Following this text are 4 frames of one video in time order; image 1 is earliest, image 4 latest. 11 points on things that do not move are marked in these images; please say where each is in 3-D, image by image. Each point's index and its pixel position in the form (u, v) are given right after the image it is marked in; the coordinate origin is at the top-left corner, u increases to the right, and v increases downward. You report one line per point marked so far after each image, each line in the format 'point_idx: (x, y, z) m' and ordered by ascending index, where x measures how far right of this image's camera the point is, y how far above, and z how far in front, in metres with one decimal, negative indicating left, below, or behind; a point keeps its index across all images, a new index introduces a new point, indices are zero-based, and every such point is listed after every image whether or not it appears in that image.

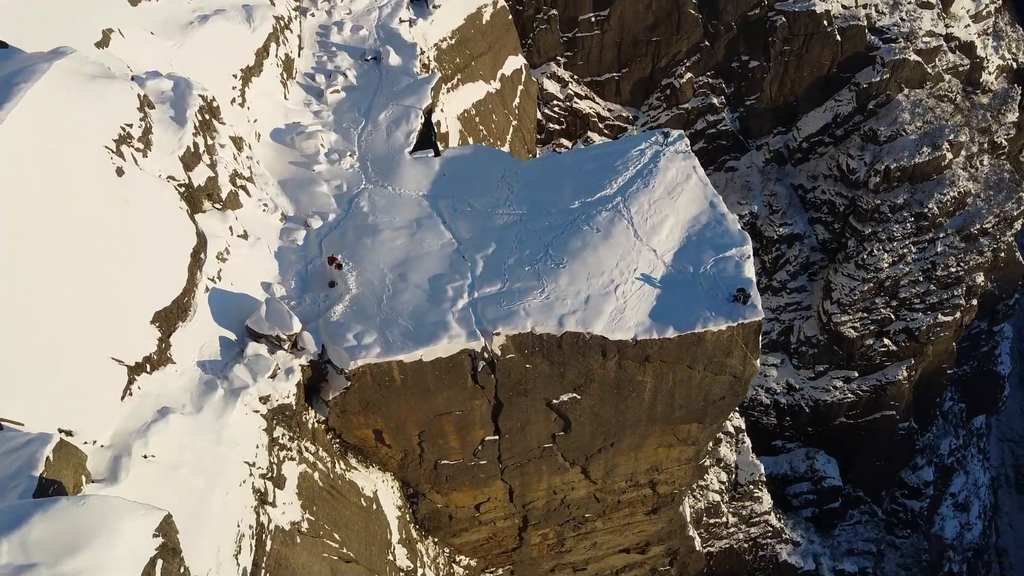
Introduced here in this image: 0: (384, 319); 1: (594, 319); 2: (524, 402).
0: (-1.1, -0.3, +7.1) m
1: (+0.7, -0.3, +7.2) m
2: (+0.1, -1.1, +7.7) m
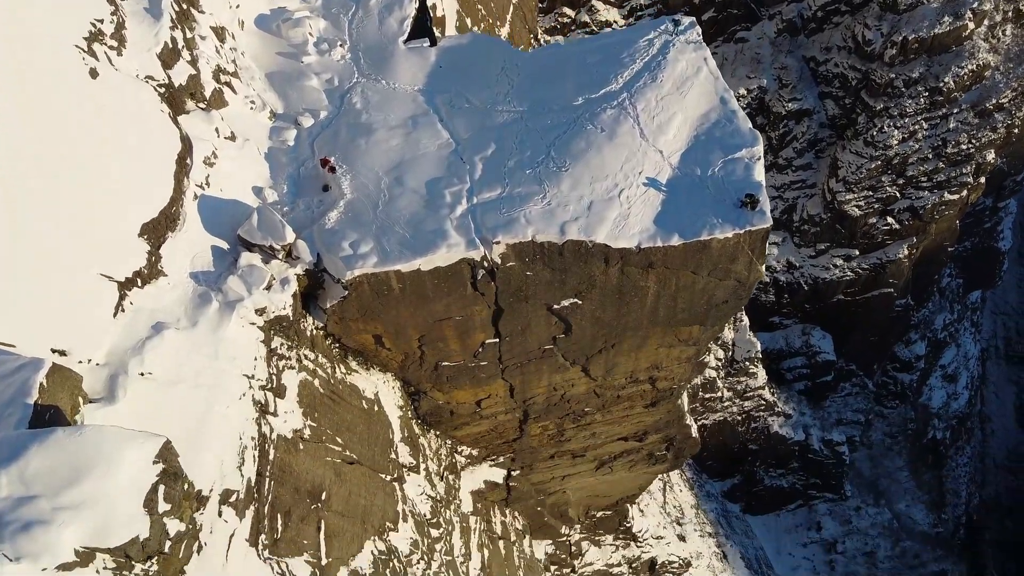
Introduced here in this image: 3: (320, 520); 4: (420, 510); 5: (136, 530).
0: (-1.1, +0.5, +6.9) m
1: (+0.7, +0.5, +7.0) m
2: (+0.1, -0.2, +7.6) m
3: (-1.6, -2.0, +6.9) m
4: (-1.0, -2.4, +8.8) m
5: (-2.1, -1.4, +4.5) m
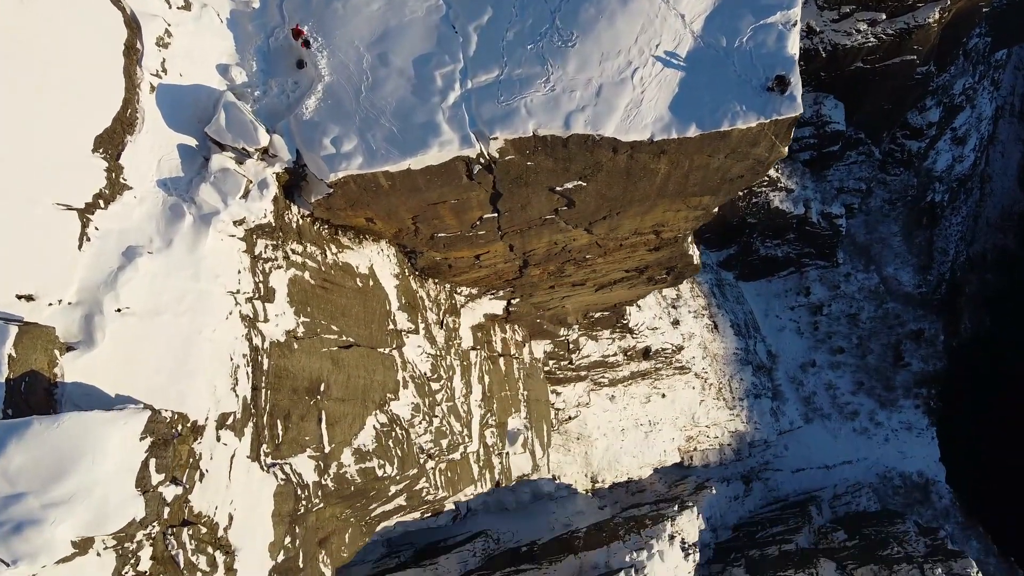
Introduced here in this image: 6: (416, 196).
0: (-1.1, +1.3, +6.1) m
1: (+0.7, +1.4, +6.3) m
2: (+0.1, +0.9, +7.1) m
3: (-1.7, -1.1, +6.9) m
4: (-1.0, -0.9, +8.9) m
5: (-2.1, -1.2, +4.5) m
6: (-0.8, +0.8, +6.7) m
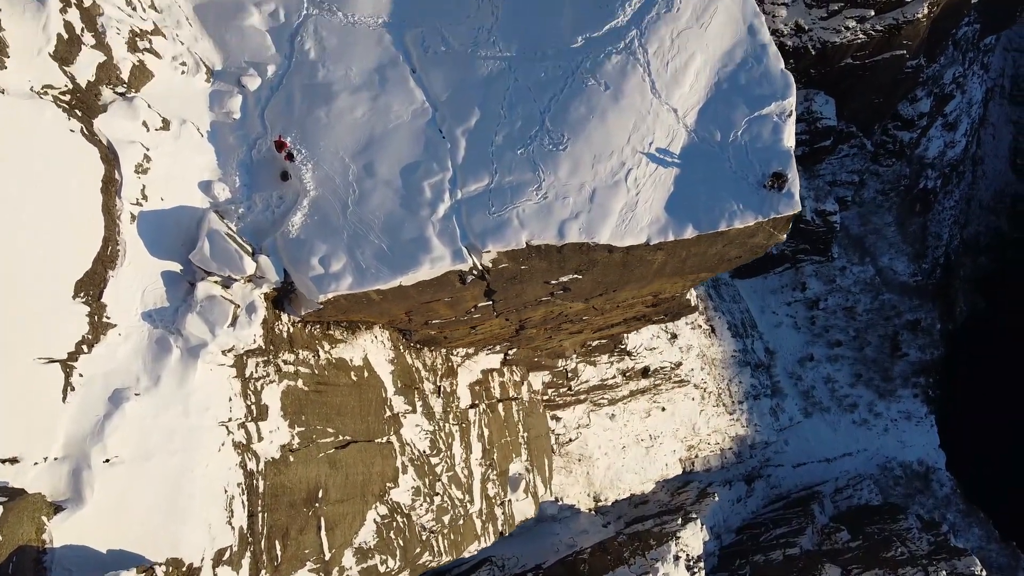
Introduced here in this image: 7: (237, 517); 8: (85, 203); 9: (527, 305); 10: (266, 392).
0: (-1.2, +0.4, +6.0) m
1: (+0.7, +0.5, +6.1) m
2: (+0.1, 0.0, +6.9) m
3: (-1.6, -2.0, +6.8) m
4: (-1.0, -1.8, +8.8) m
5: (-2.1, -2.2, +4.4) m
6: (-0.9, -0.1, +6.6) m
7: (-2.0, -1.7, +5.8) m
8: (-2.8, +0.6, +5.2) m
9: (+0.1, -0.2, +8.2) m
10: (-2.0, -0.8, +6.3) m
